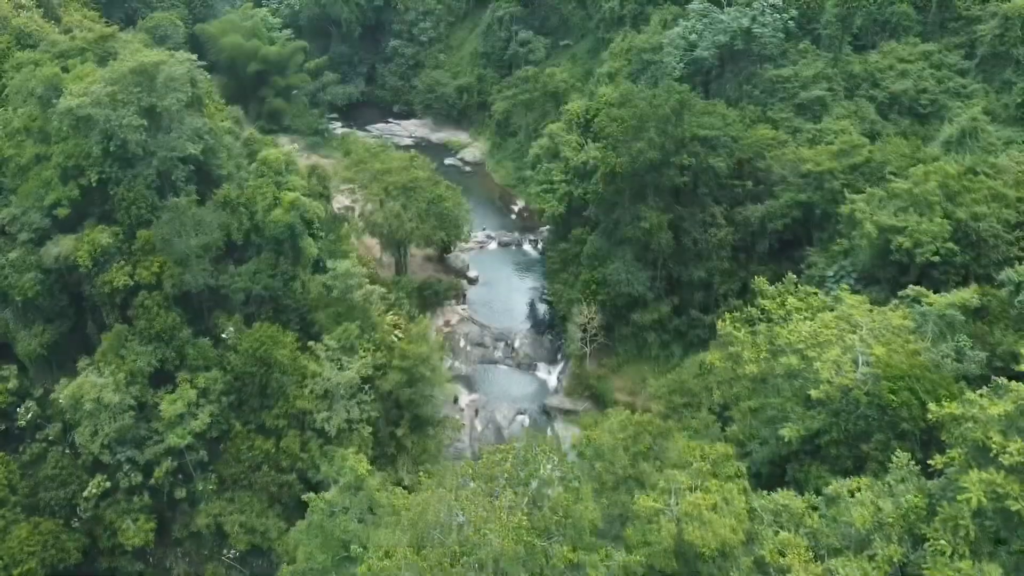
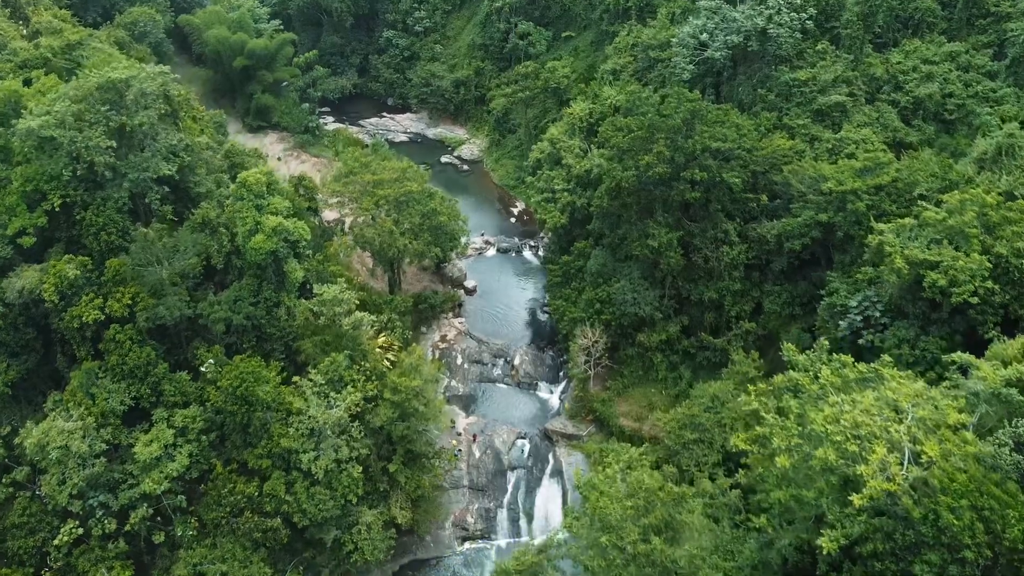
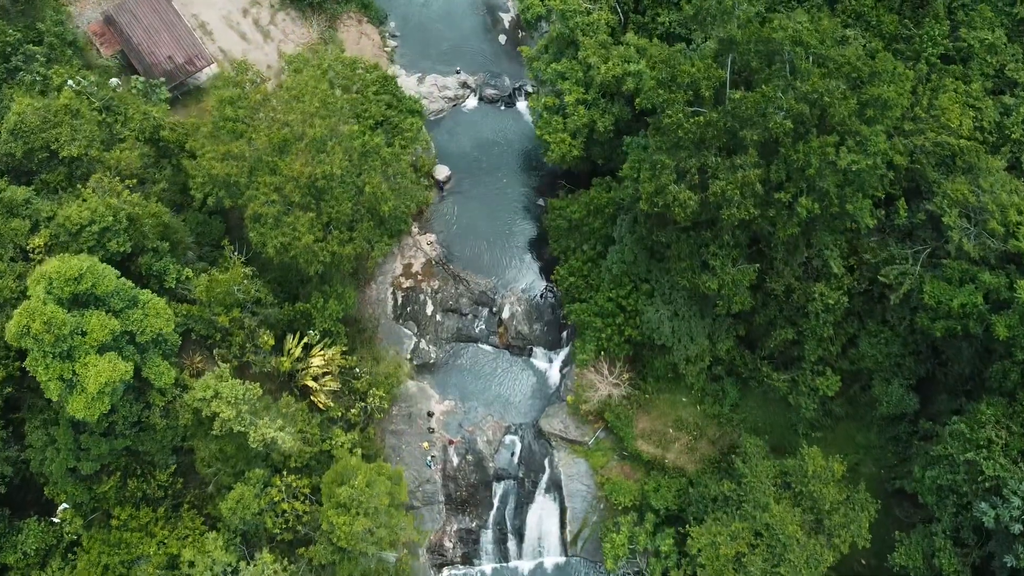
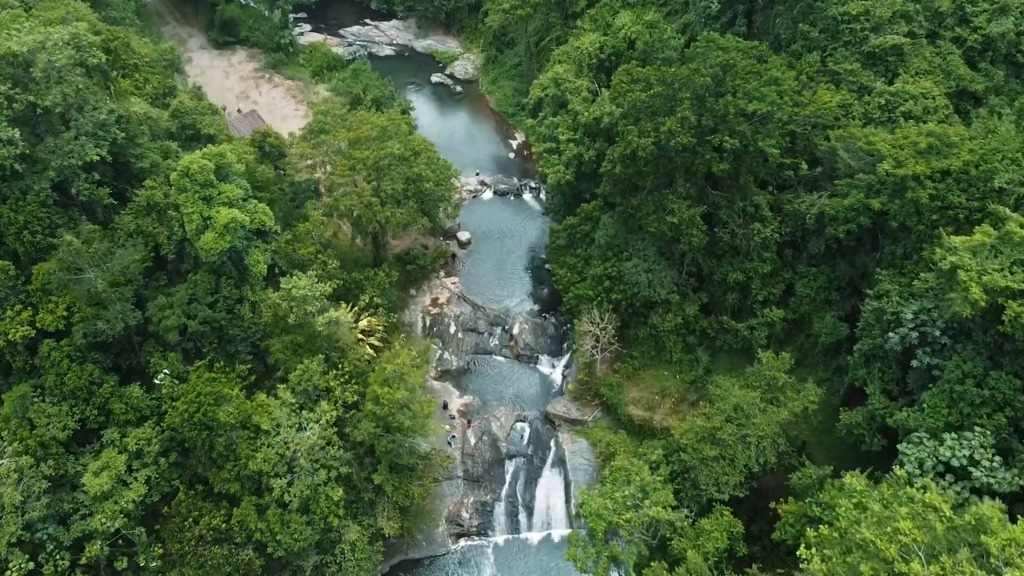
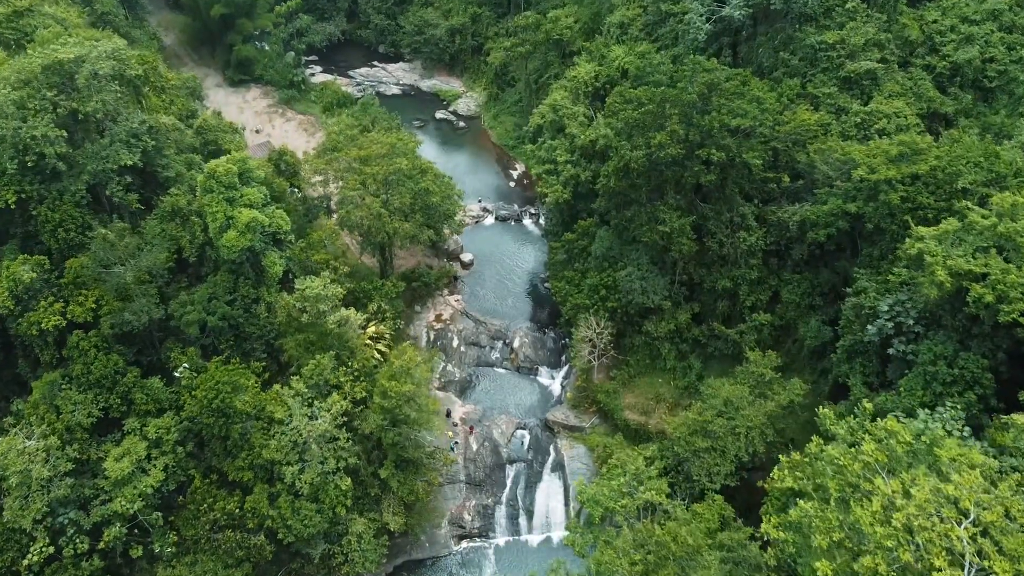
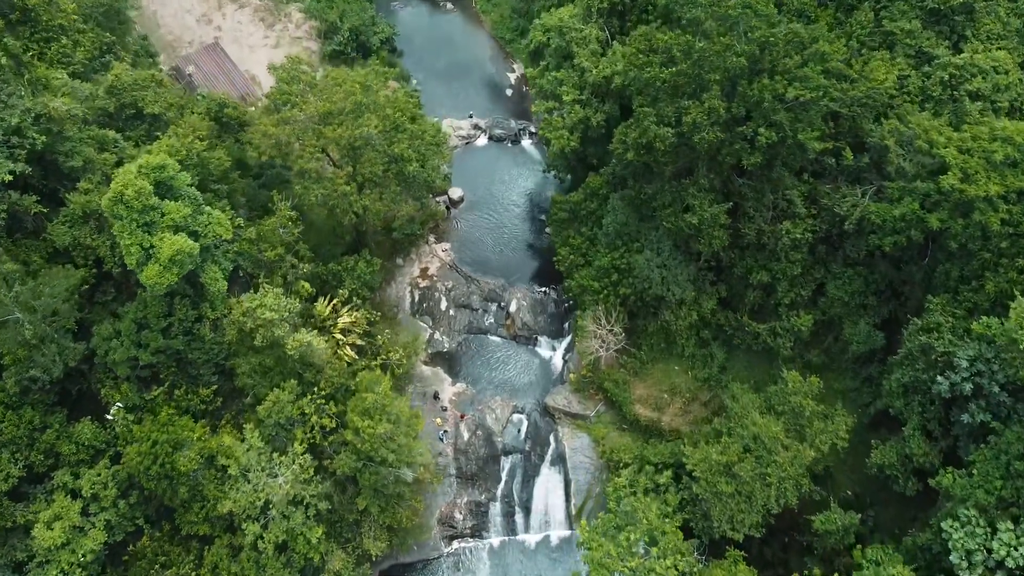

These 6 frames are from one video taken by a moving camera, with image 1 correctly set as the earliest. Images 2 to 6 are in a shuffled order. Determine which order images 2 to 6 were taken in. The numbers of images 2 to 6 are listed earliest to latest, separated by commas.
2, 5, 4, 6, 3
